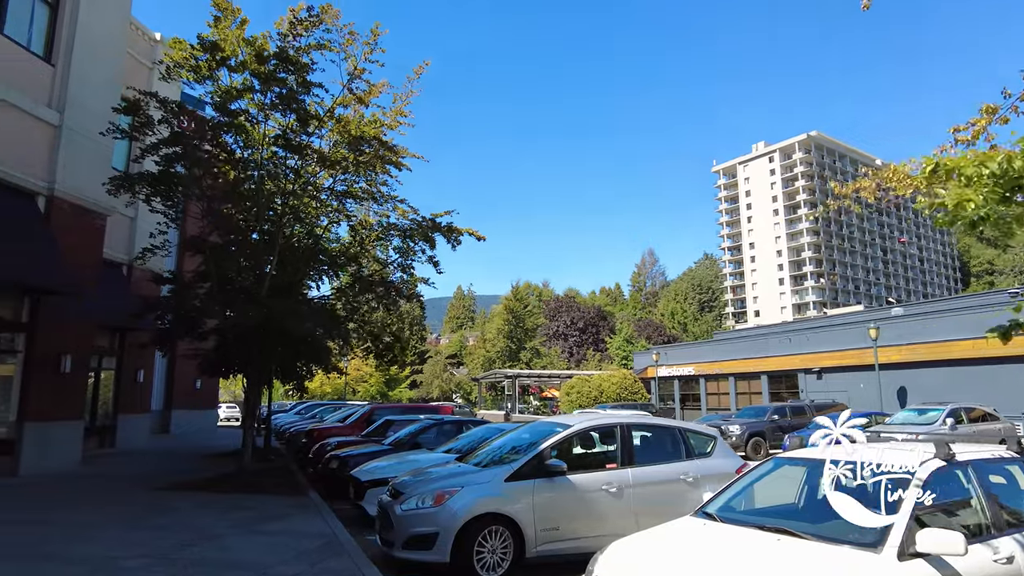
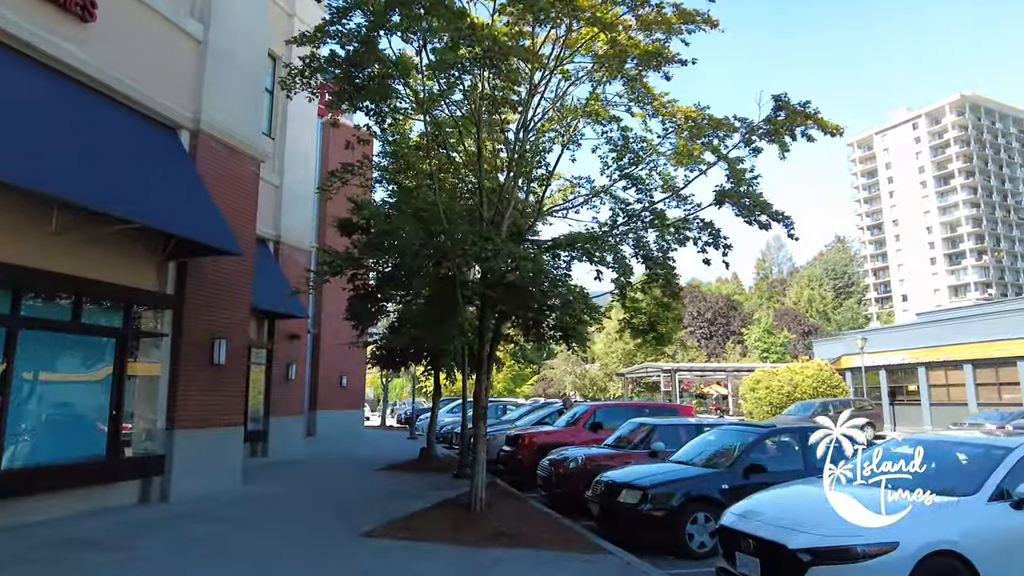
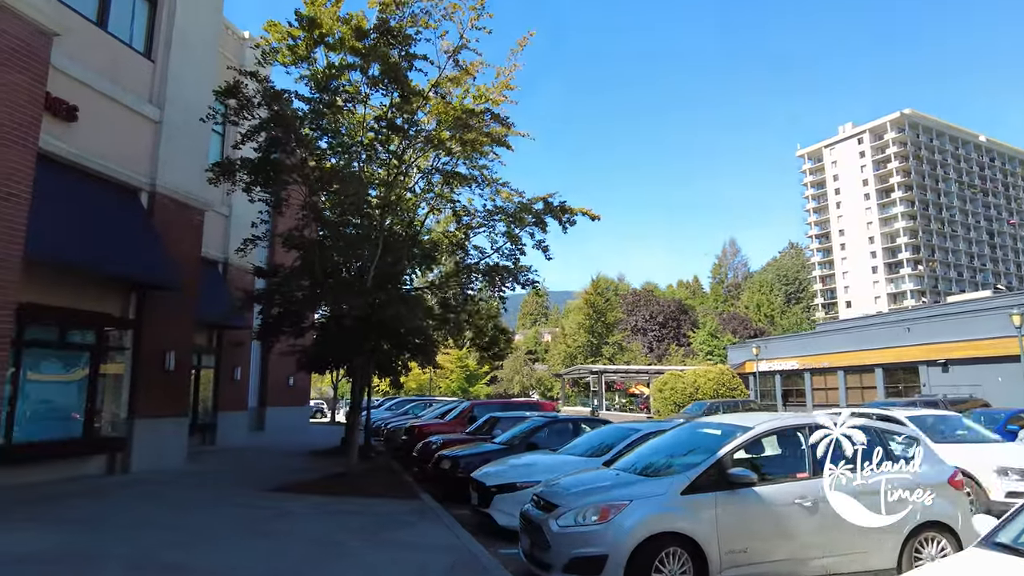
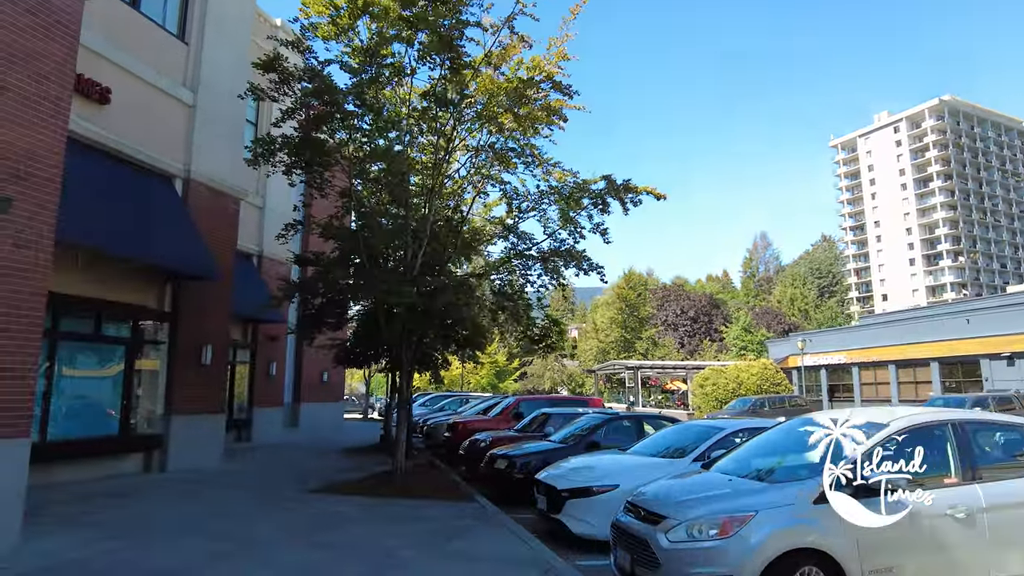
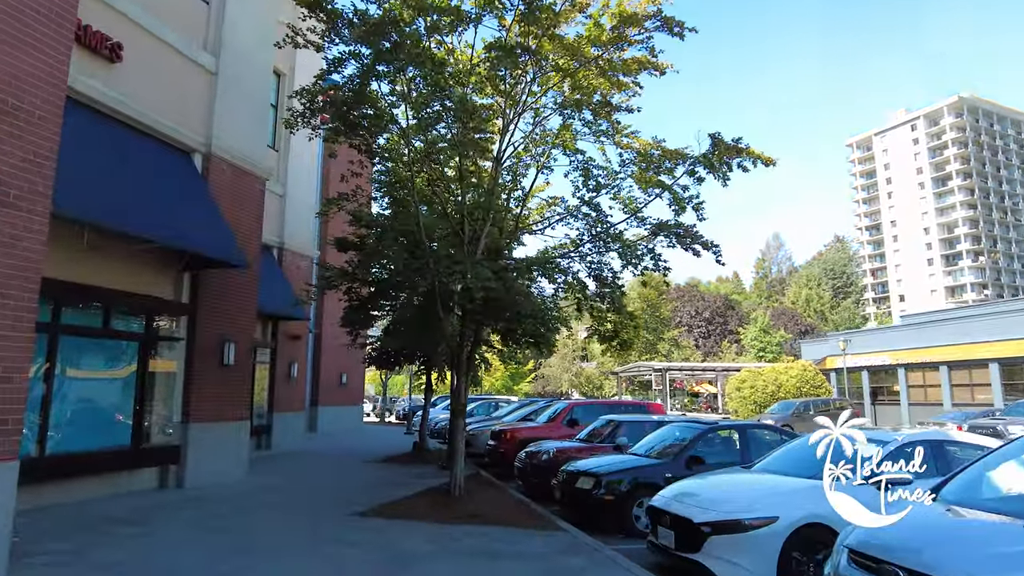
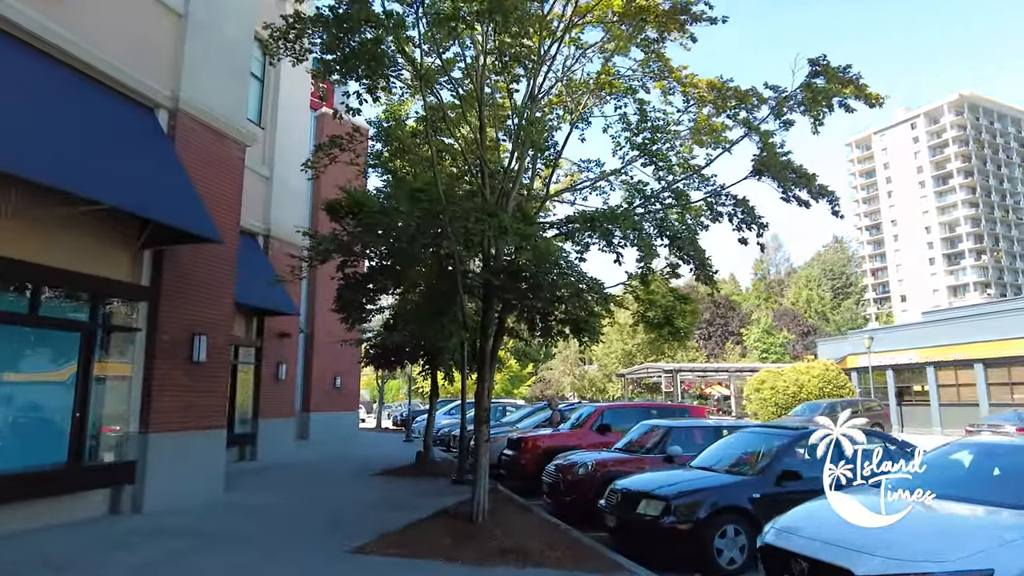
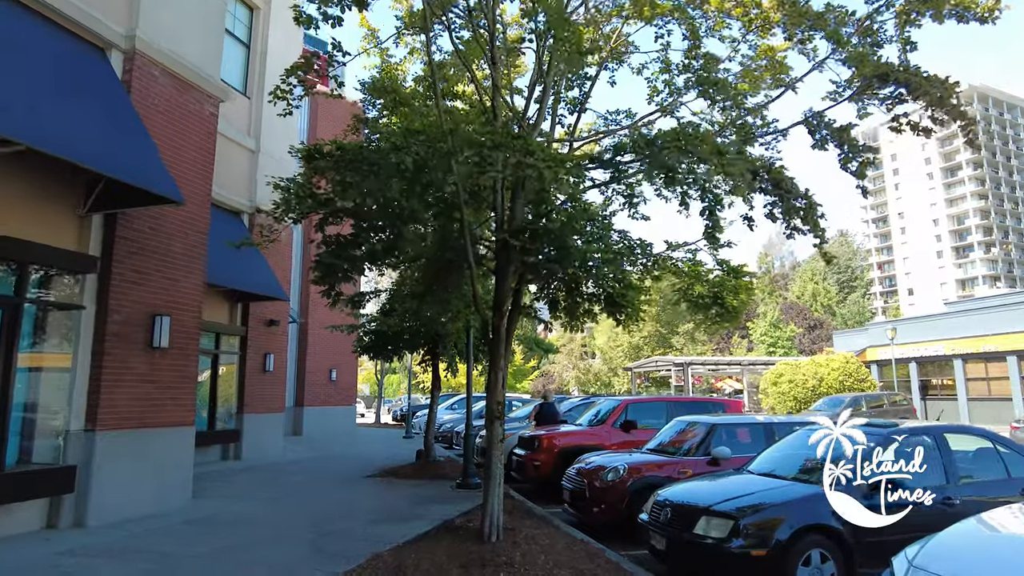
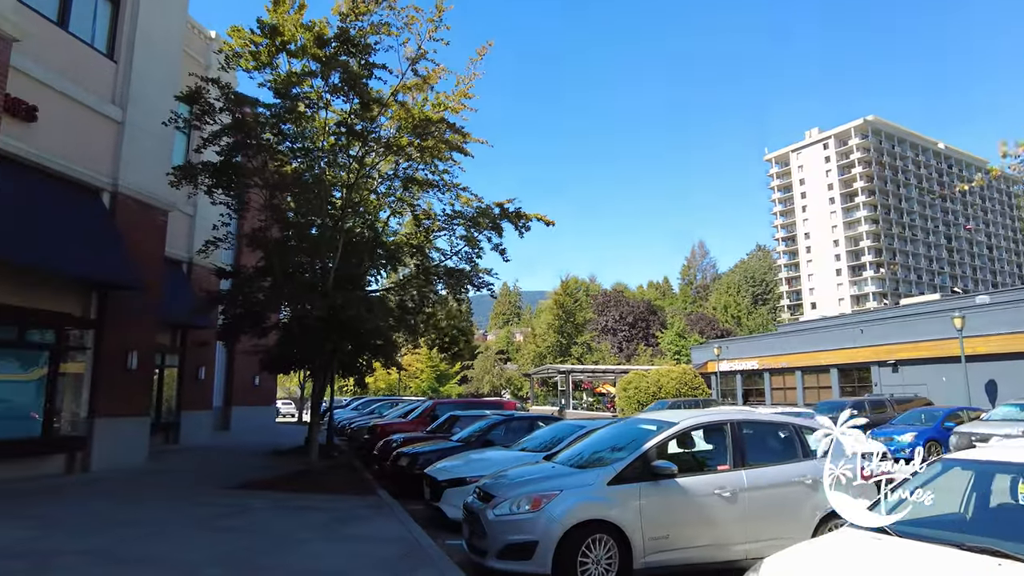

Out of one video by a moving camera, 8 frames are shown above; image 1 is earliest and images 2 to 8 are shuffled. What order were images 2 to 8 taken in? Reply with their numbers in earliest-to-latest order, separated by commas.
8, 3, 4, 5, 2, 6, 7
